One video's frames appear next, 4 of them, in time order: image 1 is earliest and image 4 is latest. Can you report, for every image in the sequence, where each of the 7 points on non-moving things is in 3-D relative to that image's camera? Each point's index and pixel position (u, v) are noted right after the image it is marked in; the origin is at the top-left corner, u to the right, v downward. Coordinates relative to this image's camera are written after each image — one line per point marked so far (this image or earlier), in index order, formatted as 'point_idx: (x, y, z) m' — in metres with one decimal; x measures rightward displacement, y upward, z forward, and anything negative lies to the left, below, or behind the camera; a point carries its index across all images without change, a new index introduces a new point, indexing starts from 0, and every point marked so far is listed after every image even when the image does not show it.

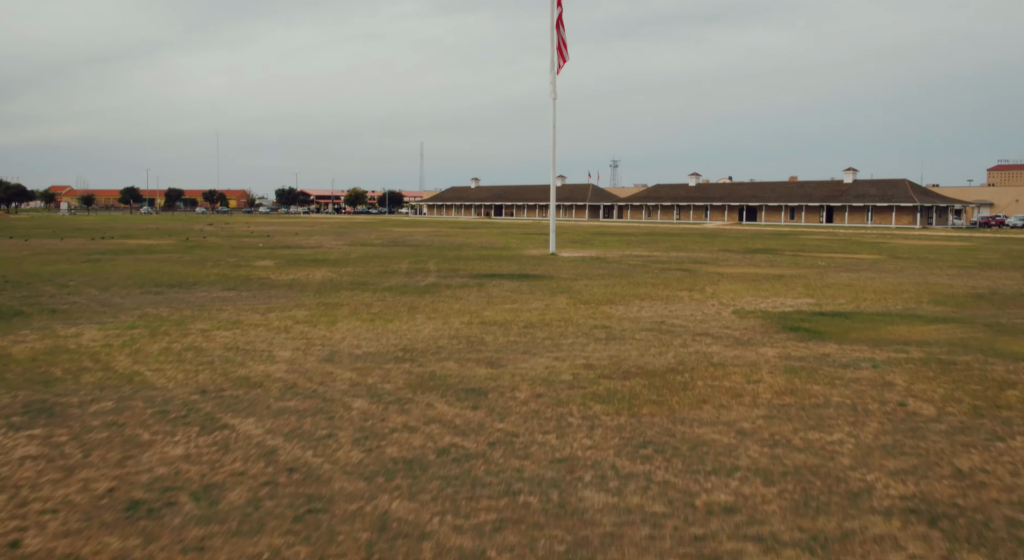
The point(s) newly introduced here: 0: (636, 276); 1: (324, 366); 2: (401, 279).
0: (+2.8, +0.1, +18.5) m
1: (-1.8, -0.8, +8.1) m
2: (-2.3, 0.0, +17.1) m
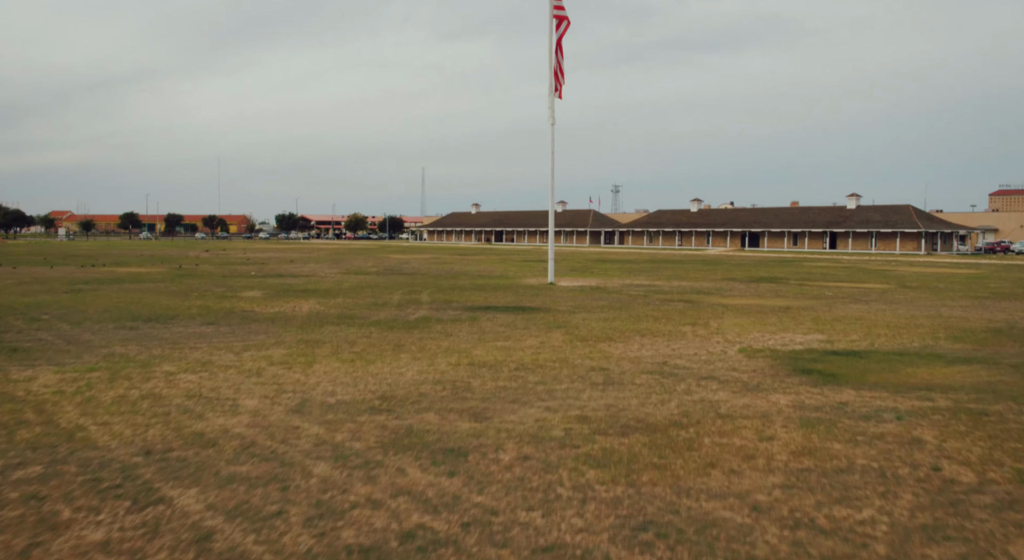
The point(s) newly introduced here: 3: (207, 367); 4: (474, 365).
0: (+2.7, -0.6, +17.8) m
1: (-2.0, -1.2, +7.3) m
2: (-2.4, -0.6, +16.4) m
3: (-3.6, -1.0, +9.9) m
4: (-0.5, -1.0, +10.1) m
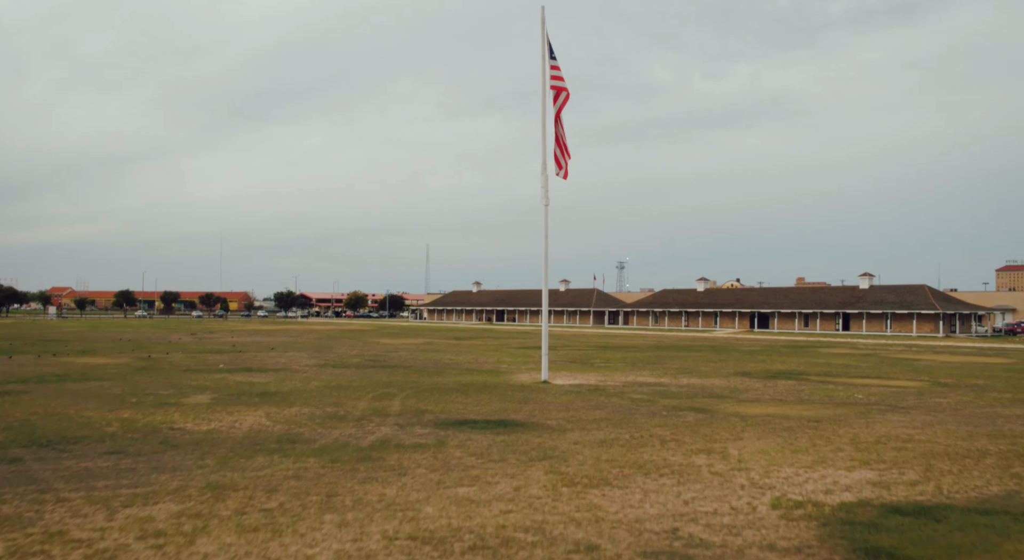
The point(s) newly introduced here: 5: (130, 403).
0: (+2.3, -2.6, +15.1) m
1: (-2.4, -2.2, +4.6) m
2: (-2.7, -2.5, +13.7) m
3: (-4.0, -2.3, +7.3) m
4: (-0.9, -2.3, +7.5) m
5: (-8.0, -2.6, +17.4) m
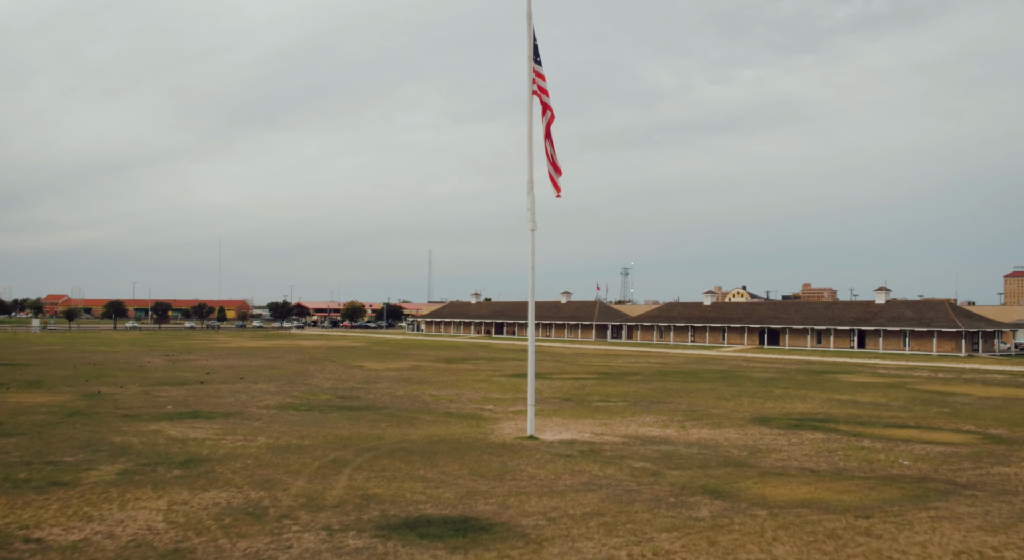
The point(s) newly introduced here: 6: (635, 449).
0: (+1.8, -3.4, +11.8) m
1: (-2.9, -3.0, +1.4) m
2: (-3.2, -3.3, +10.5) m
3: (-4.6, -3.1, +4.0) m
4: (-1.4, -3.1, +4.2) m
5: (-8.5, -3.4, +14.2) m
6: (+2.7, -3.7, +18.1) m
